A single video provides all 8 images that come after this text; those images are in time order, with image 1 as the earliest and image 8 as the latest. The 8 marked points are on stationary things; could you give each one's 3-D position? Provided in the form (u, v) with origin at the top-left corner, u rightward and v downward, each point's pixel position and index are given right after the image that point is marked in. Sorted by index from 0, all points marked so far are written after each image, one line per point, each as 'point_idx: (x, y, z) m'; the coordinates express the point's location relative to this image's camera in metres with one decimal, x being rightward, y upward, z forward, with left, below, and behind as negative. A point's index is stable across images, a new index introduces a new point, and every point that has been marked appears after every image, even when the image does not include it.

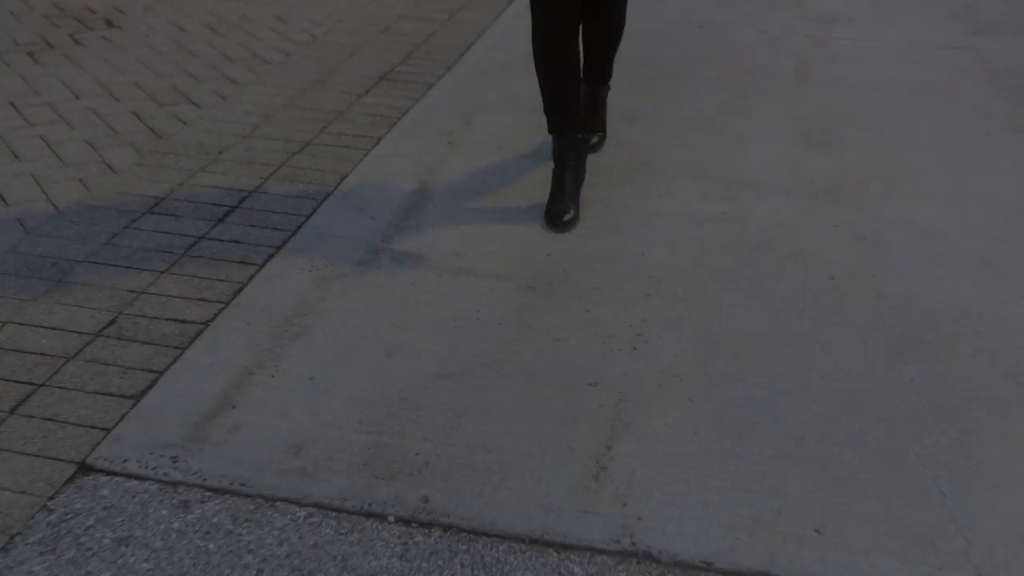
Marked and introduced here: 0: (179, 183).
0: (-0.9, +0.3, +3.3) m
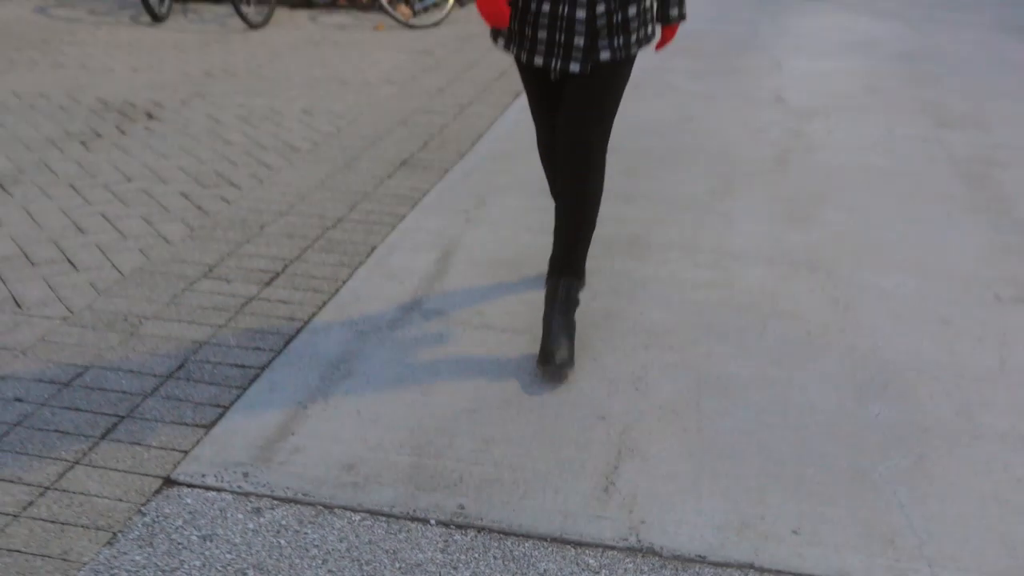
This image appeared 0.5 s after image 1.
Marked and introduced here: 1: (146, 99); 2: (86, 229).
0: (-0.9, +0.1, +3.7) m
1: (-1.8, +0.9, +5.7) m
2: (-1.4, +0.2, +3.8) m
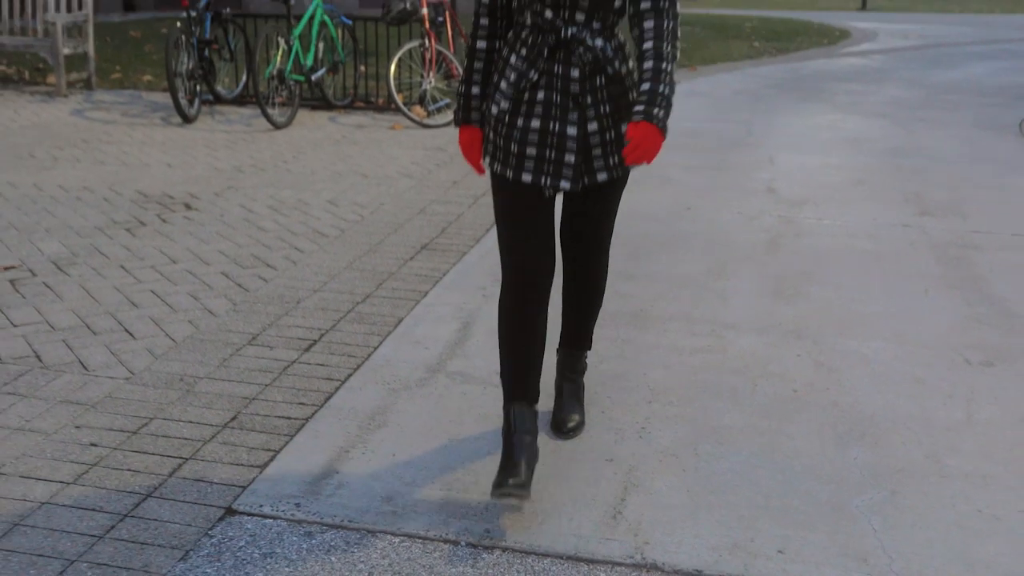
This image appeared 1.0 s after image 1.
0: (-0.9, -0.1, +4.1) m
1: (-1.8, +0.5, +6.2) m
2: (-1.4, -0.1, +4.2) m
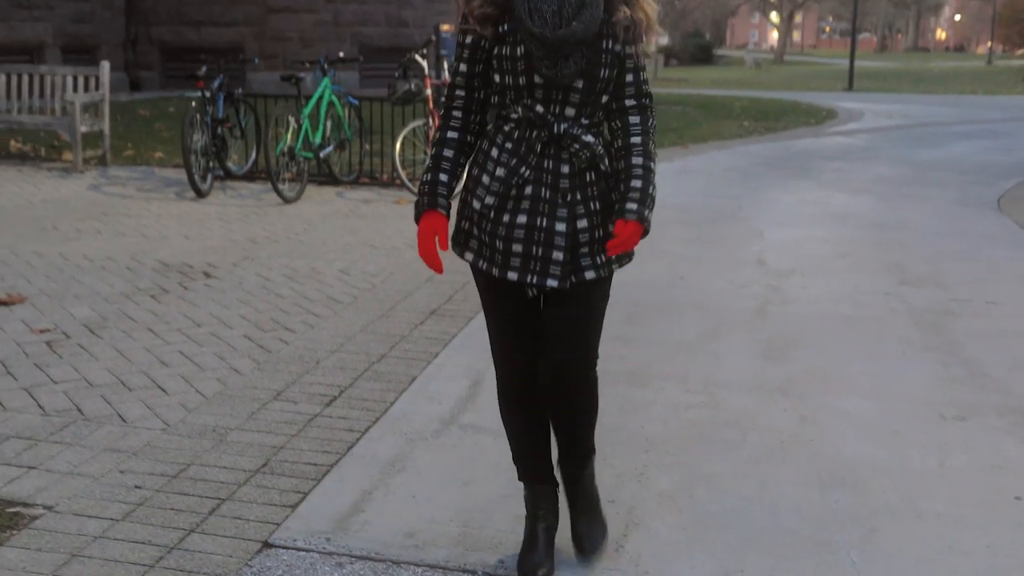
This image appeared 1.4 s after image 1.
0: (-0.8, -0.3, +4.3) m
1: (-1.7, +0.1, +6.5) m
2: (-1.3, -0.3, +4.5) m
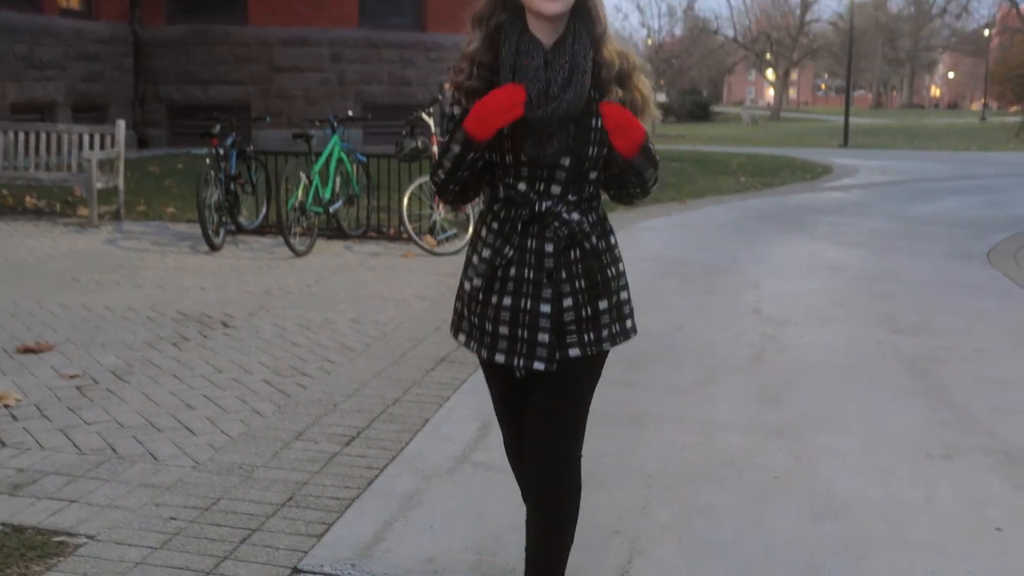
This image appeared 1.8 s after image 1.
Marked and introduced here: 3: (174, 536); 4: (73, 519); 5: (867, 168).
0: (-0.8, -0.5, +4.6) m
1: (-1.7, -0.1, +6.7) m
2: (-1.3, -0.5, +4.8) m
3: (-1.0, -0.7, +3.5) m
4: (-1.3, -0.7, +3.5) m
5: (+6.1, +2.1, +20.0) m
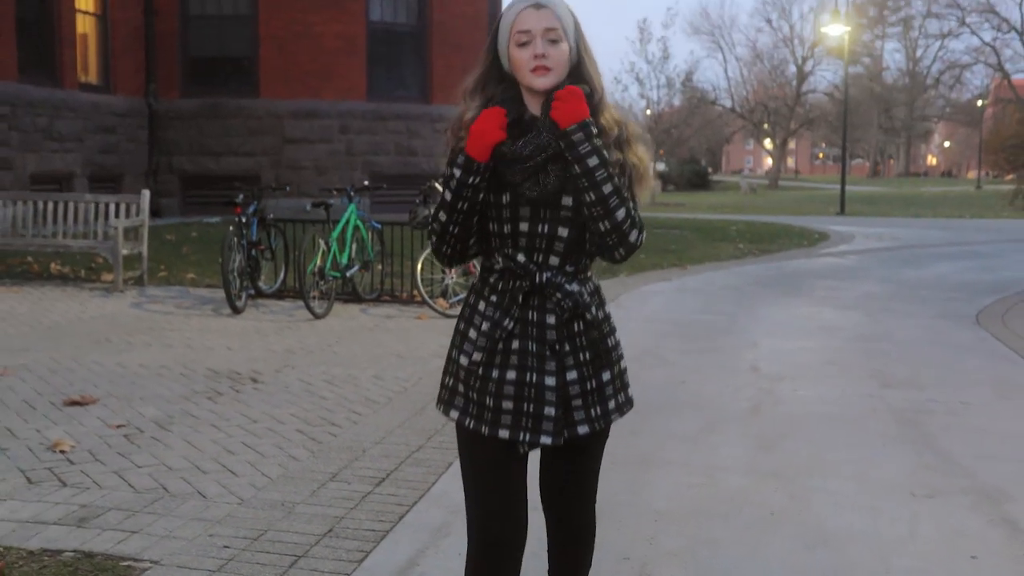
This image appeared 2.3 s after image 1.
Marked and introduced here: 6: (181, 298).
0: (-0.7, -0.8, +5.0) m
1: (-1.6, -0.5, +7.2) m
2: (-1.2, -0.7, +5.2) m
3: (-0.9, -0.9, +3.8) m
4: (-1.3, -0.9, +3.9) m
5: (+6.2, +0.9, +20.5) m
6: (-3.0, -0.1, +10.4) m
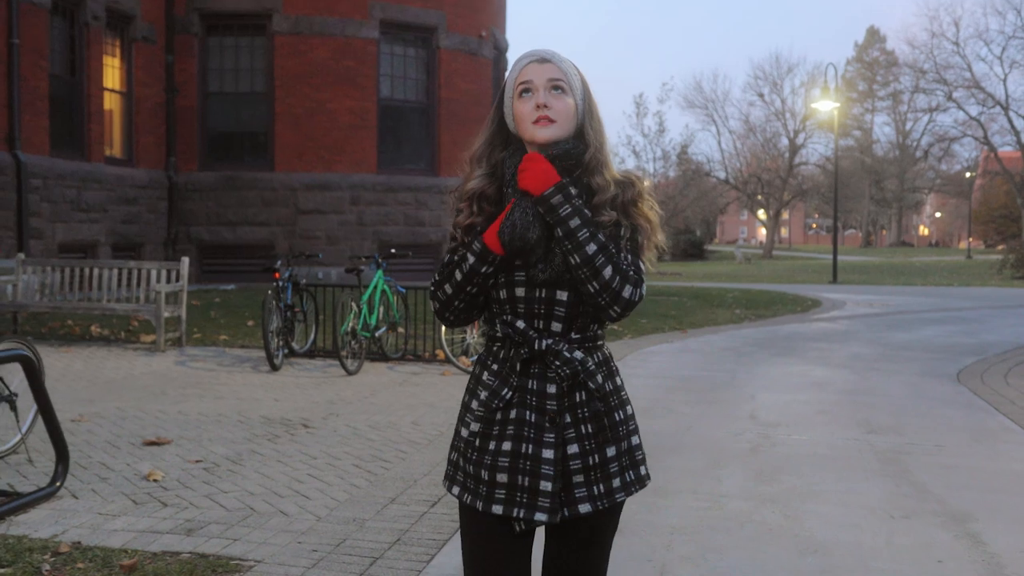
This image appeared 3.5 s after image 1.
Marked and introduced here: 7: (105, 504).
0: (-0.6, -1.0, +5.8) m
1: (-1.5, -0.9, +7.9) m
2: (-1.1, -1.0, +5.9) m
3: (-0.8, -1.1, +4.6) m
4: (-1.1, -1.1, +4.7) m
5: (+6.3, -0.2, +21.4) m
6: (-2.9, -0.7, +11.3) m
7: (-1.9, -1.0, +5.4) m
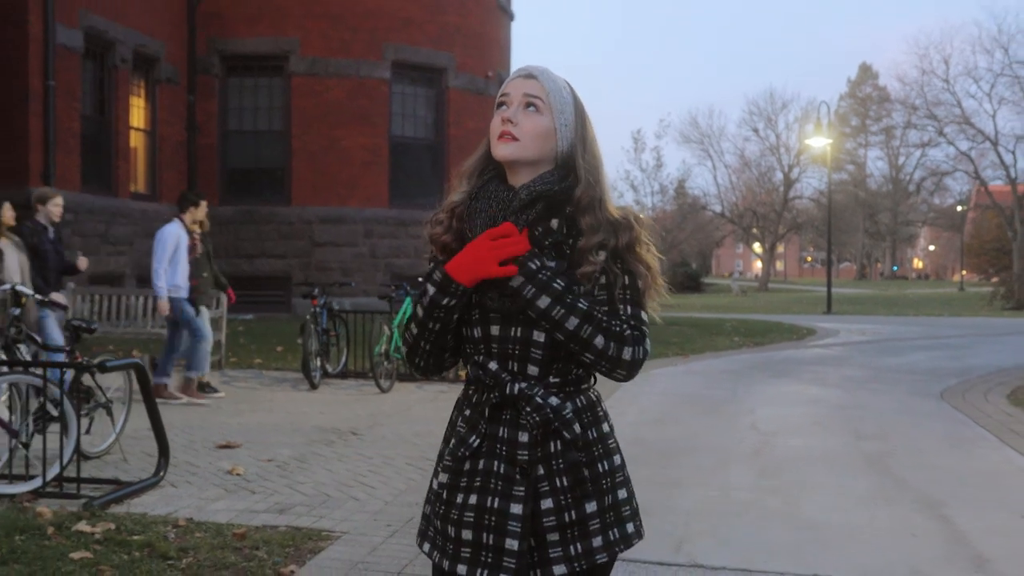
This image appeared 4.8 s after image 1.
0: (-0.4, -1.1, +6.7) m
1: (-1.3, -1.1, +8.9) m
2: (-0.9, -1.1, +6.9) m
3: (-0.6, -1.2, +5.5) m
4: (-0.9, -1.1, +5.6) m
5: (+6.5, -0.8, +22.3) m
6: (-2.7, -0.9, +12.2) m
7: (-1.7, -1.1, +6.3) m
